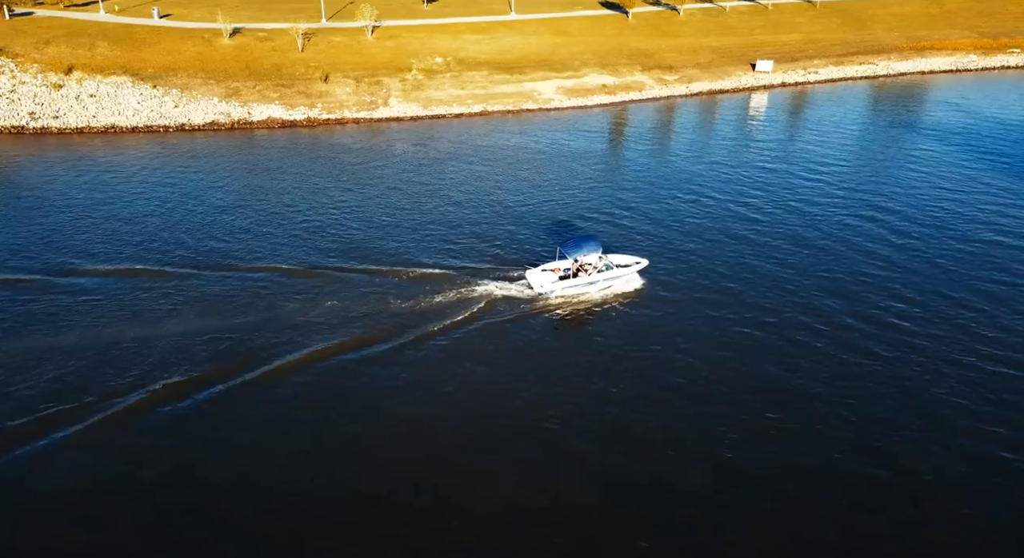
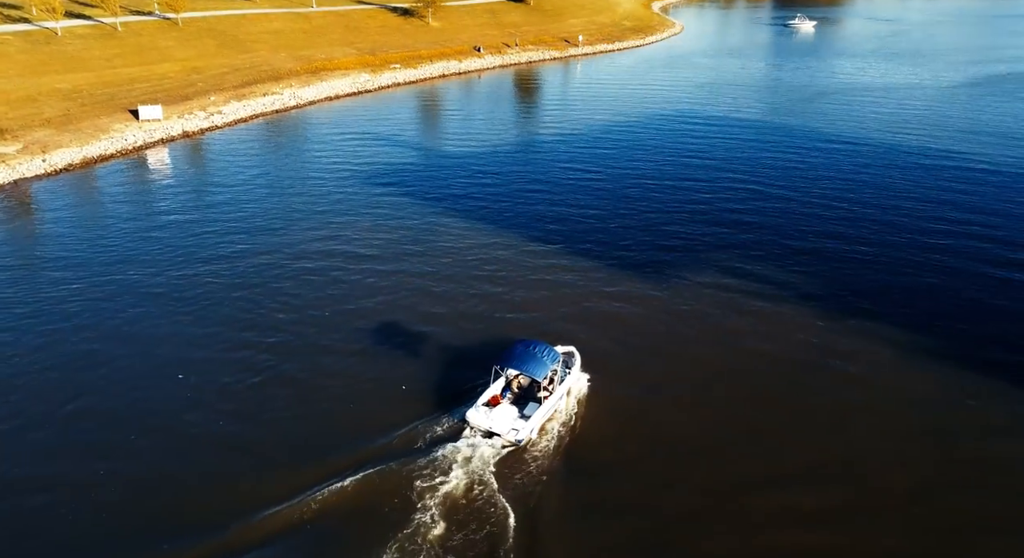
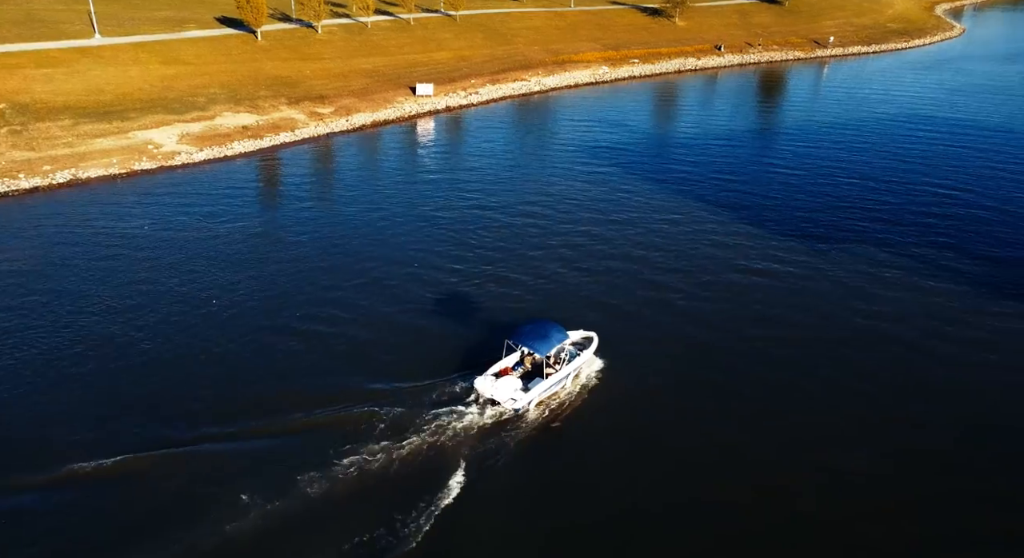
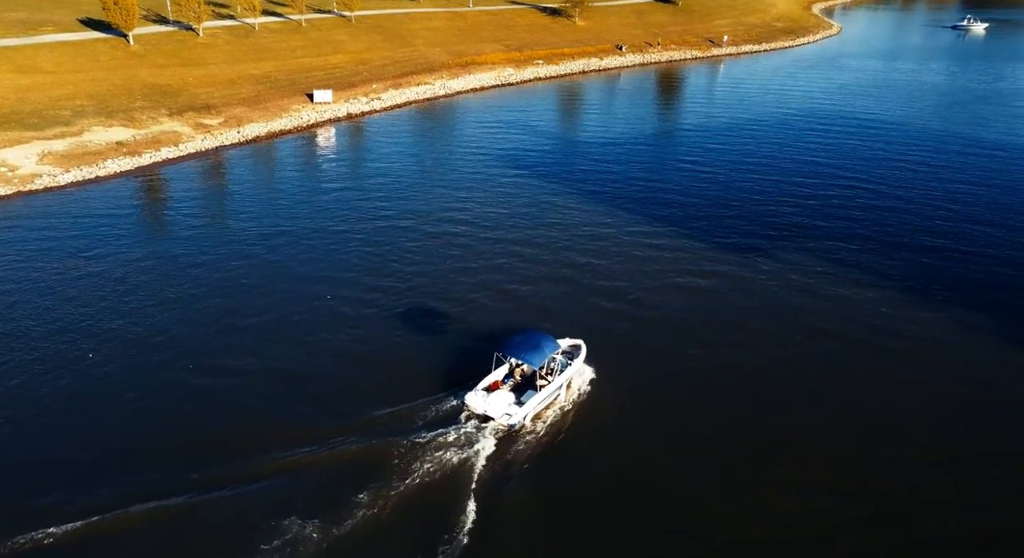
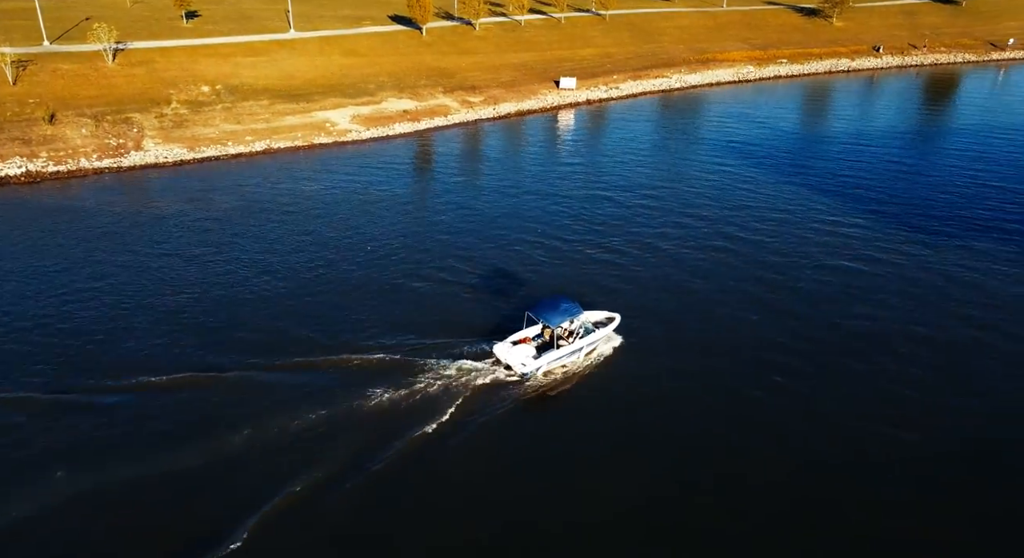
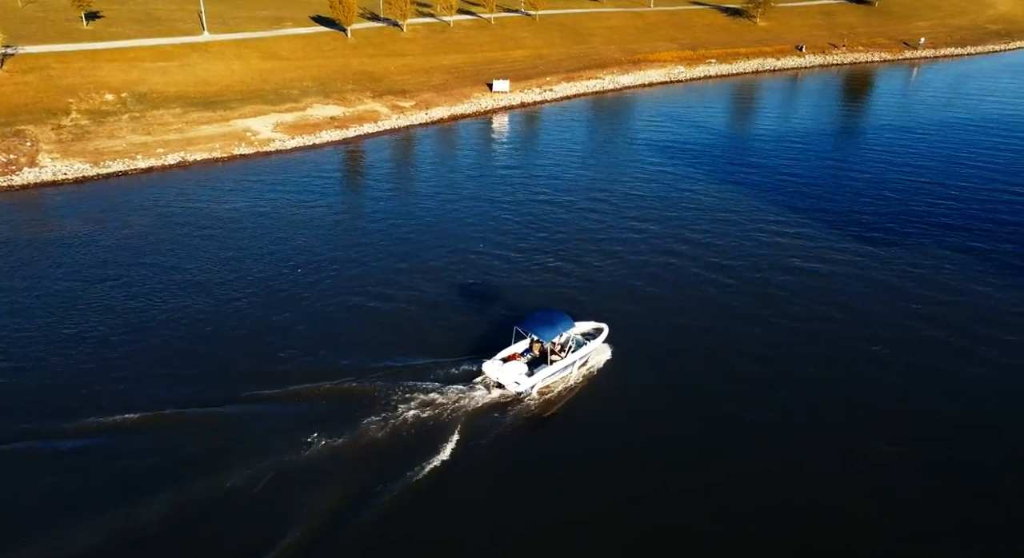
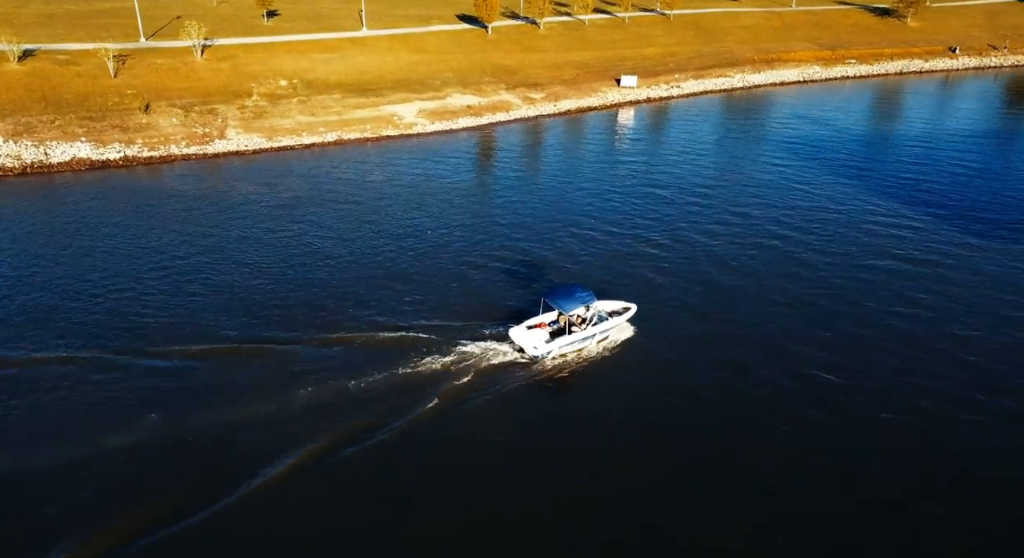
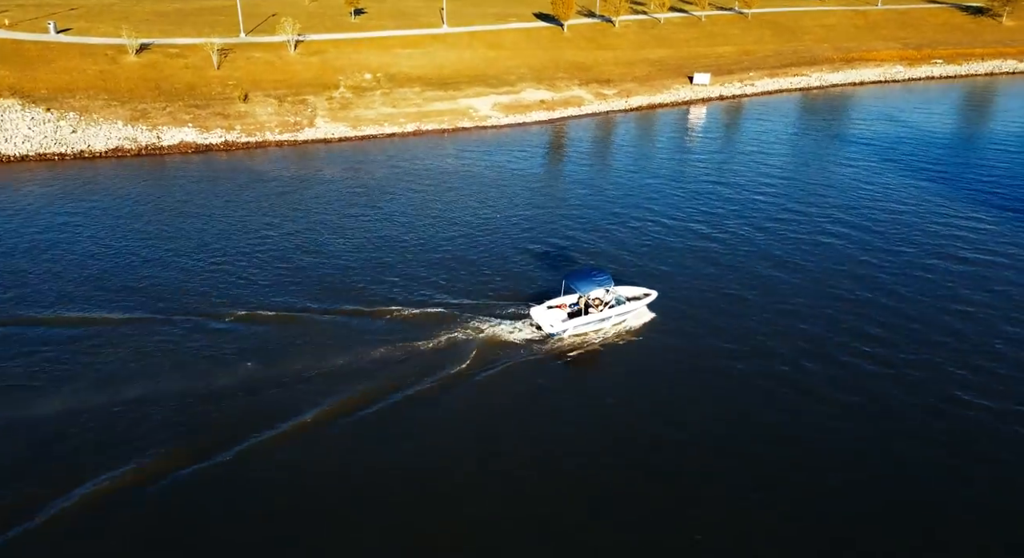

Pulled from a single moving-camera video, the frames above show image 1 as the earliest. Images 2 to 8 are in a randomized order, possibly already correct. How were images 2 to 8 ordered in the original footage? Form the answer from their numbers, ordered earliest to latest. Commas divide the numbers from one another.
8, 7, 5, 6, 3, 4, 2
